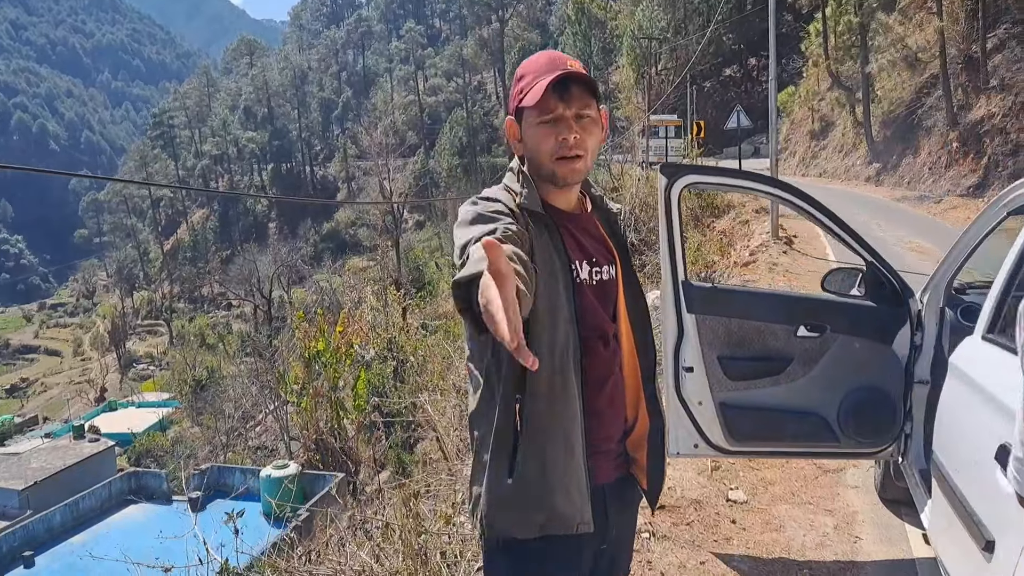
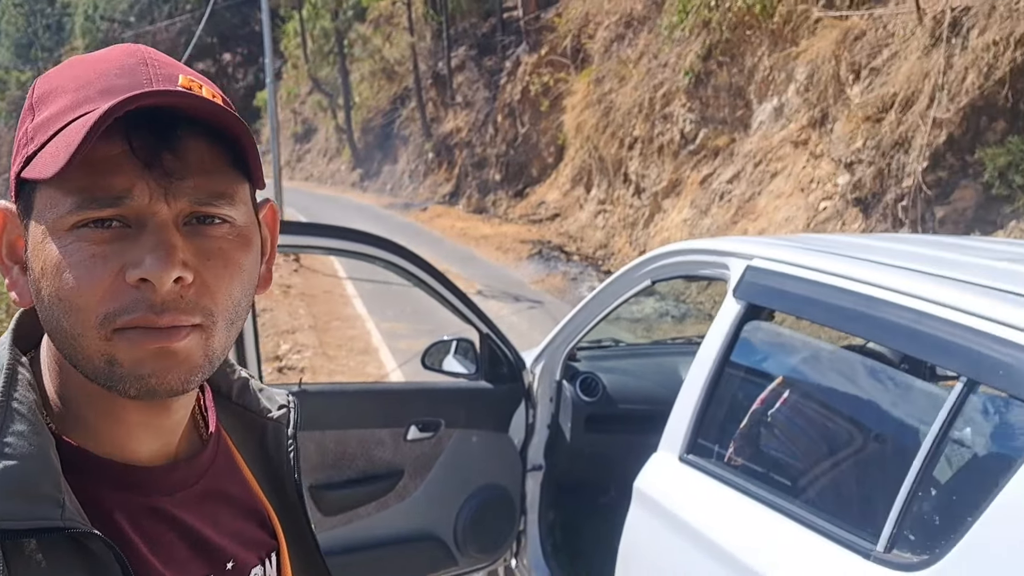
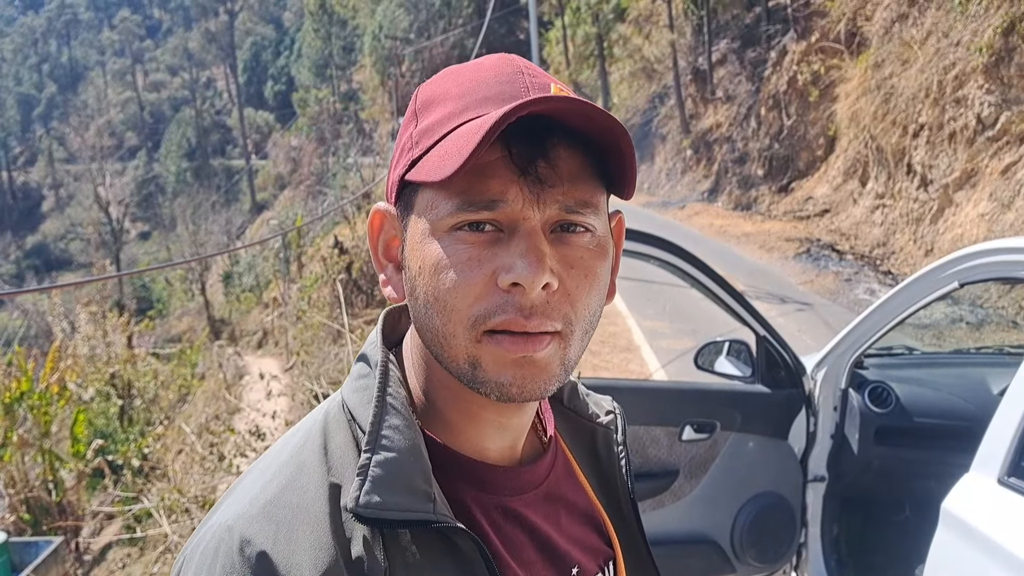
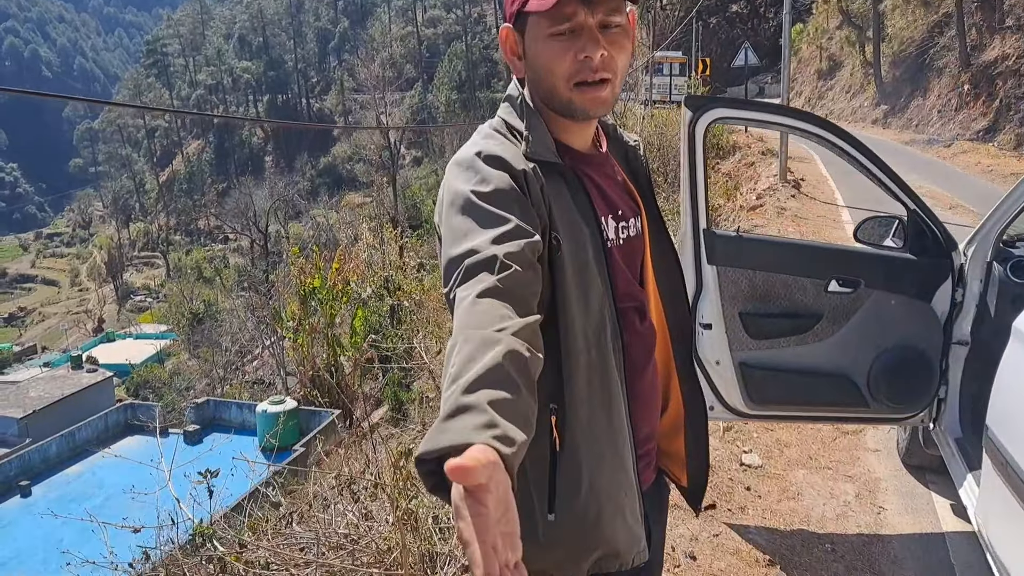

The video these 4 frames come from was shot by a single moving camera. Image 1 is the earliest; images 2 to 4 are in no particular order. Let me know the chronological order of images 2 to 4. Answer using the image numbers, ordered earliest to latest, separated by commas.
4, 3, 2
